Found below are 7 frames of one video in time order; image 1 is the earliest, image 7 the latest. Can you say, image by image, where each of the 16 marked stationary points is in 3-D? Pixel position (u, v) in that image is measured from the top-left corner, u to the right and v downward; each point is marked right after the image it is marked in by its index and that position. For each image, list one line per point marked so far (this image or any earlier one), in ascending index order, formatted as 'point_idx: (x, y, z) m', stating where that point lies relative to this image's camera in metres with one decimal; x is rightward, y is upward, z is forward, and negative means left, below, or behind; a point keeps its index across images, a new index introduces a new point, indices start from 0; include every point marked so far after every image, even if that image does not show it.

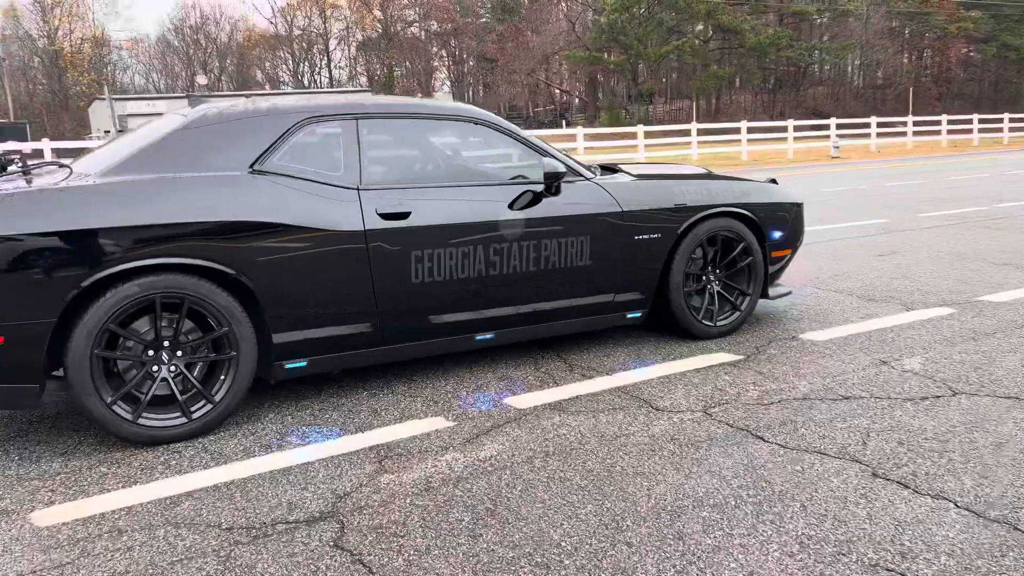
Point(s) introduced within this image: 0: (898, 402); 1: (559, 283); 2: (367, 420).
0: (+1.6, -0.5, +3.4) m
1: (+0.2, 0.0, +3.9) m
2: (-0.6, -0.5, +3.4) m
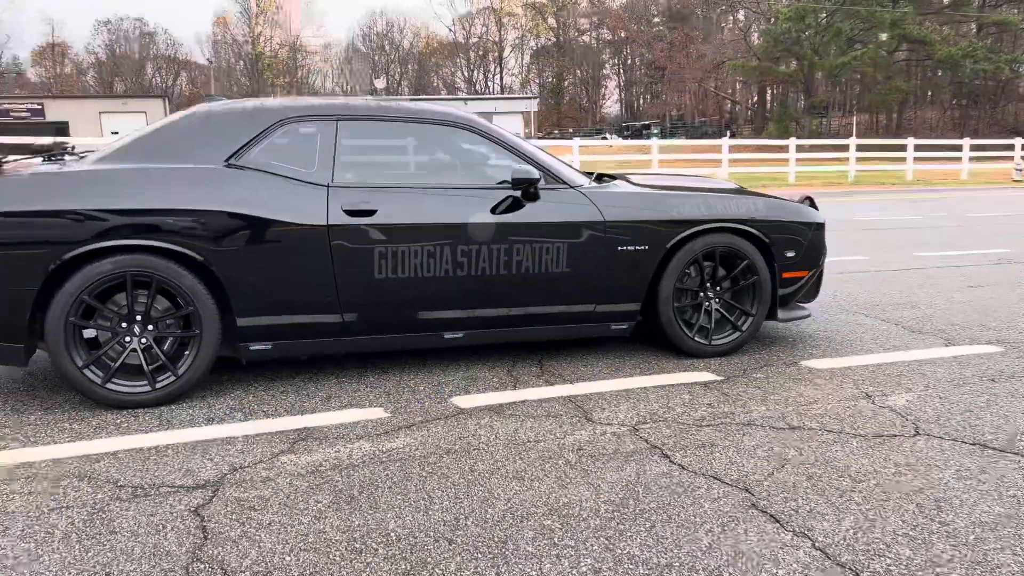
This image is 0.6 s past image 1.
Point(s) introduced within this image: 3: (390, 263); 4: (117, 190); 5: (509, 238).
0: (+1.3, -0.6, +3.2) m
1: (+0.1, 0.0, +4.0) m
2: (-0.8, -0.5, +3.5) m
3: (-0.5, +0.1, +3.7) m
4: (-1.6, +0.4, +3.4) m
5: (0.0, +0.2, +3.9) m
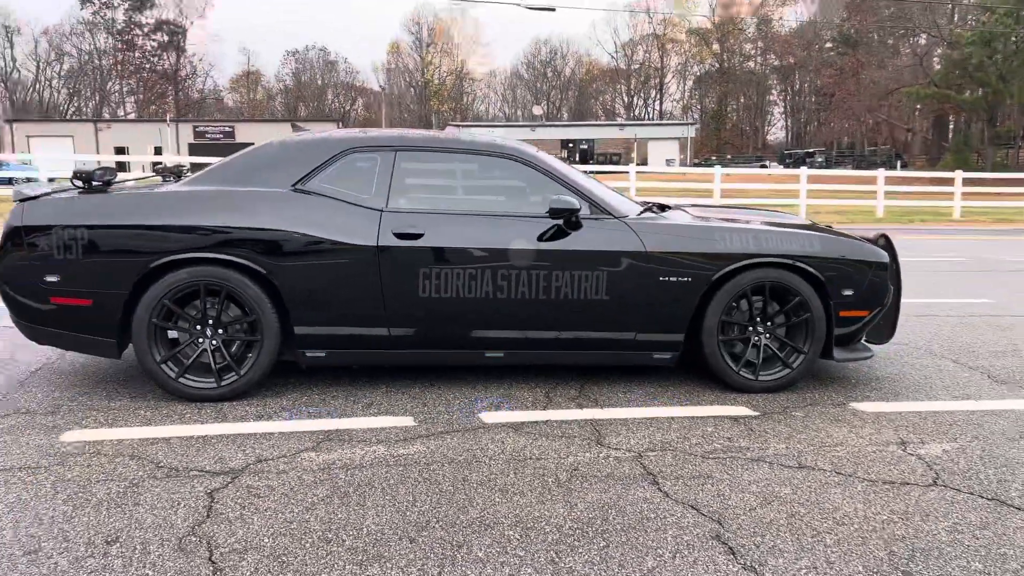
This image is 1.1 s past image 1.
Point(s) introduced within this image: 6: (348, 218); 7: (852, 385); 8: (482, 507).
0: (+1.3, -0.7, +3.1) m
1: (+0.3, -0.1, +4.1) m
2: (-0.7, -0.6, +3.9) m
3: (-0.4, 0.0, +4.0) m
4: (-1.5, +0.4, +3.9) m
5: (+0.2, +0.1, +4.0) m
6: (-0.8, +0.3, +4.0) m
7: (+1.8, -0.5, +4.4) m
8: (-0.1, -0.7, +2.8) m
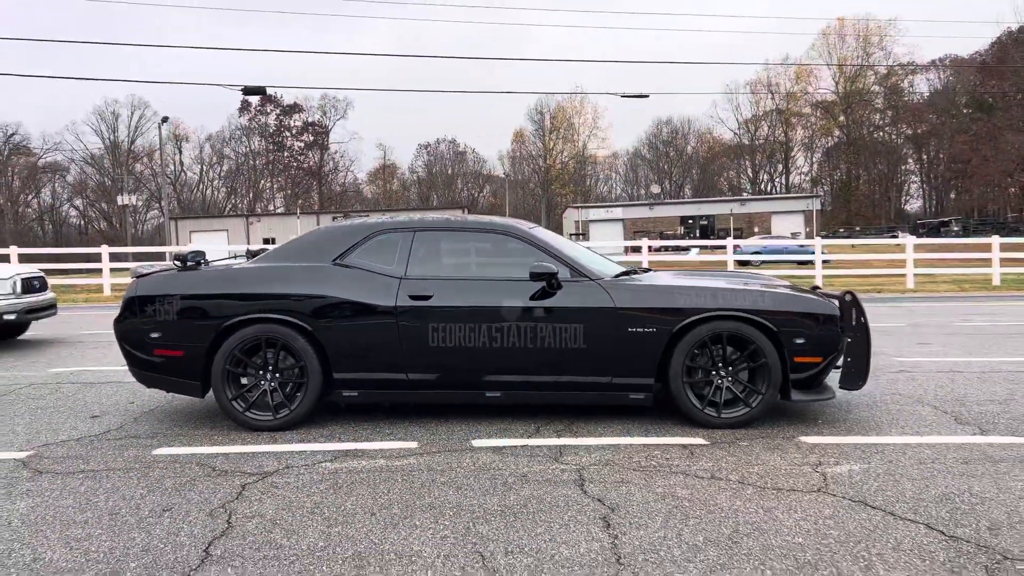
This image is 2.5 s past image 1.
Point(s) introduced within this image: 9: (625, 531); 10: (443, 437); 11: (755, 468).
0: (+1.1, -0.9, +3.7) m
1: (+0.3, -0.4, +4.9) m
2: (-0.8, -0.9, +4.8) m
3: (-0.4, -0.3, +4.9) m
4: (-1.5, +0.1, +5.0) m
5: (+0.1, -0.2, +4.9) m
6: (-0.8, 0.0, +5.0) m
7: (+1.8, -0.8, +5.0) m
8: (-0.3, -0.9, +3.6) m
9: (+0.4, -0.9, +3.2) m
10: (-0.4, -0.8, +4.8) m
11: (+1.2, -0.9, +4.0) m
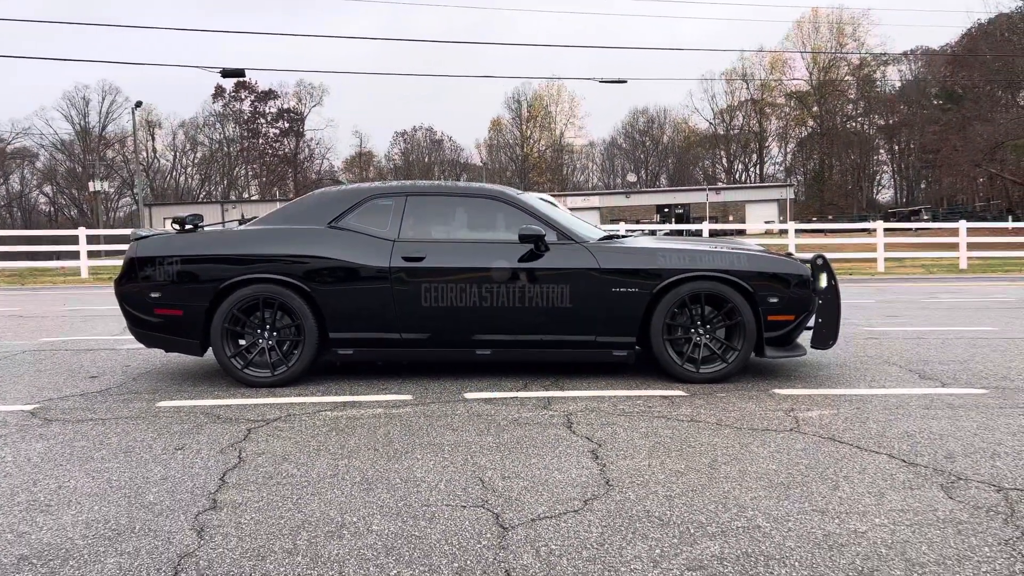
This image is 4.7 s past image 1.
0: (+1.0, -0.7, +4.0) m
1: (+0.2, -0.2, +5.2) m
2: (-0.8, -0.6, +5.0) m
3: (-0.5, 0.0, +5.2) m
4: (-1.6, +0.3, +5.2) m
5: (+0.1, 0.0, +5.1) m
6: (-0.9, +0.3, +5.2) m
7: (+1.7, -0.6, +5.3) m
8: (-0.4, -0.7, +3.9) m
9: (+0.4, -0.7, +3.4) m
10: (-0.5, -0.6, +5.0) m
11: (+1.1, -0.6, +4.3) m
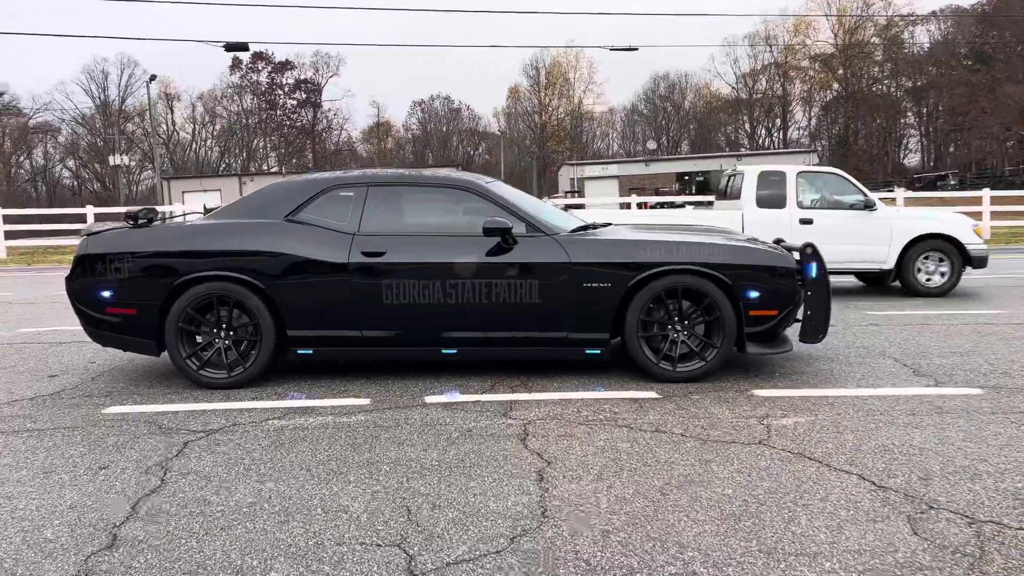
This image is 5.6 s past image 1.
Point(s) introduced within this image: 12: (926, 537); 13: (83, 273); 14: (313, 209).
0: (+0.8, -0.7, +3.7) m
1: (0.0, -0.2, +4.9) m
2: (-1.0, -0.6, +4.8) m
3: (-0.7, 0.0, +4.9) m
4: (-1.8, +0.3, +5.0) m
5: (-0.1, +0.1, +4.9) m
6: (-1.1, +0.3, +5.0) m
7: (+1.5, -0.5, +5.0) m
8: (-0.6, -0.7, +3.6) m
9: (+0.2, -0.7, +3.2) m
10: (-0.7, -0.6, +4.7) m
11: (+0.9, -0.6, +4.0) m
12: (+1.3, -0.8, +2.6) m
13: (-2.6, +0.1, +5.0) m
14: (-1.2, +0.5, +5.1) m
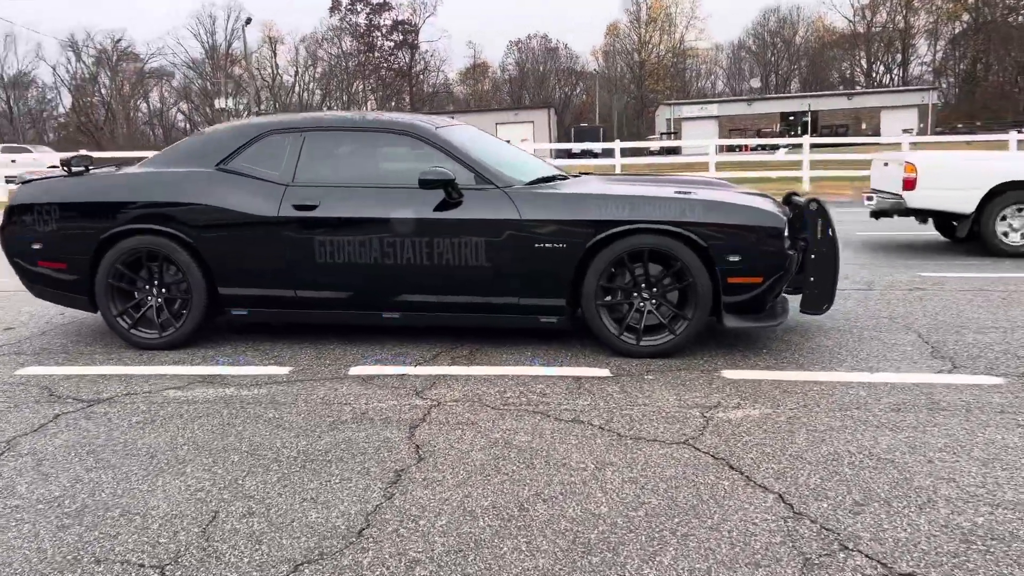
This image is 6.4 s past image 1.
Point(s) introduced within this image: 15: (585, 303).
0: (+0.4, -0.6, +3.2) m
1: (-0.3, +0.1, +4.4) m
2: (-1.3, -0.4, +4.4) m
3: (-1.0, +0.2, +4.4) m
4: (-2.0, +0.6, +4.6) m
5: (-0.4, +0.3, +4.3) m
6: (-1.4, +0.5, +4.5) m
7: (+1.3, -0.3, +4.3) m
8: (-1.0, -0.6, +3.2) m
9: (-0.3, -0.7, +2.7) m
10: (-1.0, -0.4, +4.3) m
11: (+0.5, -0.5, +3.4) m
12: (+0.7, -0.7, +2.0) m
13: (-2.8, +0.4, +4.8) m
14: (-1.5, +0.7, +4.6) m
15: (+0.4, -0.1, +4.3) m
